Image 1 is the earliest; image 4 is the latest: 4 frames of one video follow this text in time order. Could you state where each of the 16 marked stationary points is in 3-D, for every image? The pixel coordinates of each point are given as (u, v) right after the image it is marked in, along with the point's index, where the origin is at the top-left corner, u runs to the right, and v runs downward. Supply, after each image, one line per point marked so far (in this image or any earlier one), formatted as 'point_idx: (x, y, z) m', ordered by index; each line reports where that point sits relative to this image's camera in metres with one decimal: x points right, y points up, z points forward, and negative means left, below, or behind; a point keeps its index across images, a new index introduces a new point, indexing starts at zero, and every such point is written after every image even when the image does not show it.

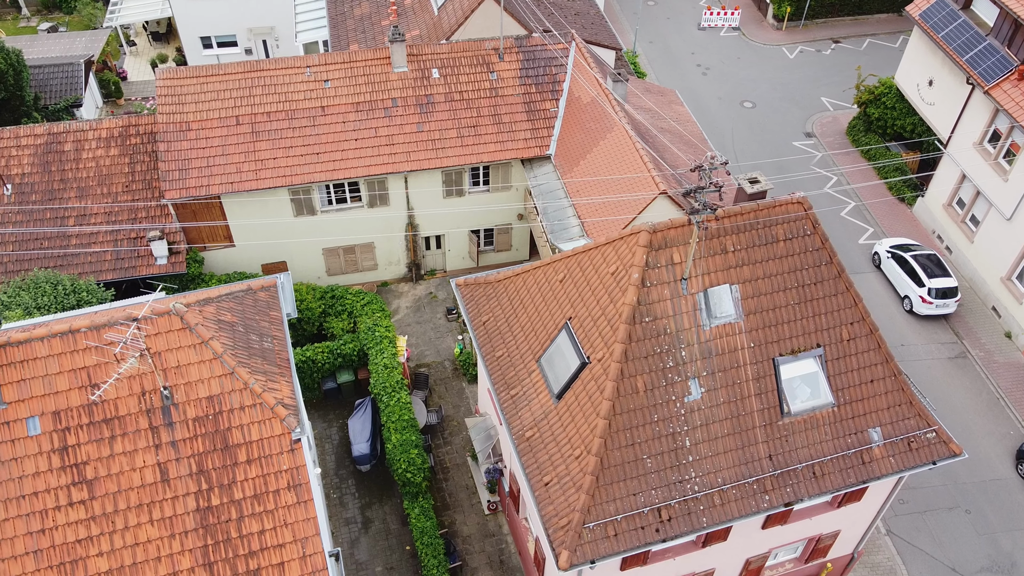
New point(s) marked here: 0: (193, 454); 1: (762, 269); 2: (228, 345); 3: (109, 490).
0: (-5.1, -2.6, +13.1) m
1: (+4.5, +0.3, +14.9) m
2: (-4.7, -0.9, +13.5) m
3: (-6.2, -3.1, +12.8) m
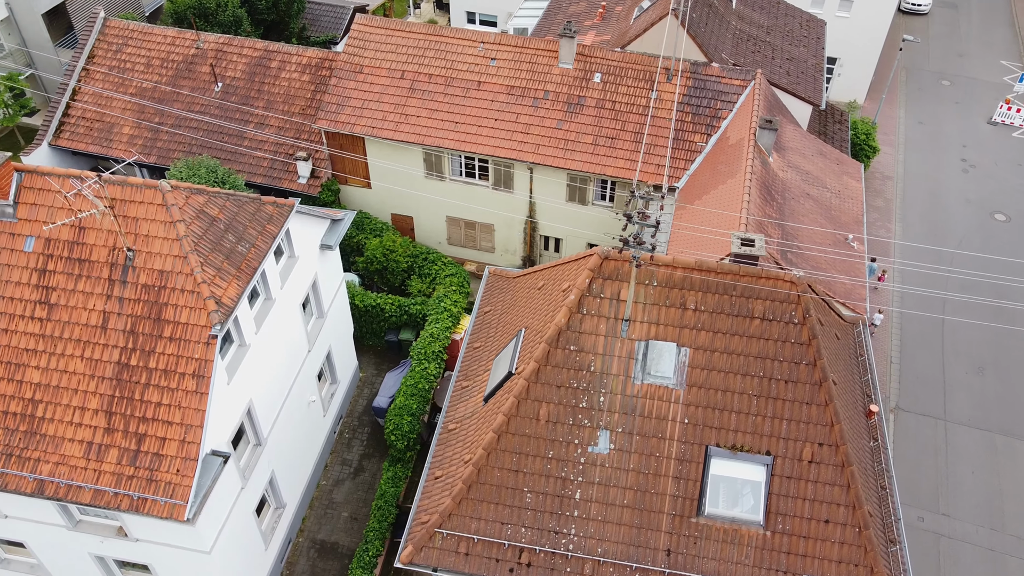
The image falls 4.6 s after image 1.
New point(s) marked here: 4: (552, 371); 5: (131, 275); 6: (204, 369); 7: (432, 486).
0: (-6.7, -0.5, +14.6) m
1: (+3.3, -0.8, +12.9) m
2: (-5.7, +1.0, +14.8) m
3: (-8.0, -0.5, +14.7) m
4: (+0.6, -1.3, +13.3) m
5: (-6.7, +0.2, +14.6) m
6: (-5.3, -1.4, +14.3) m
7: (-1.4, -3.4, +14.3) m
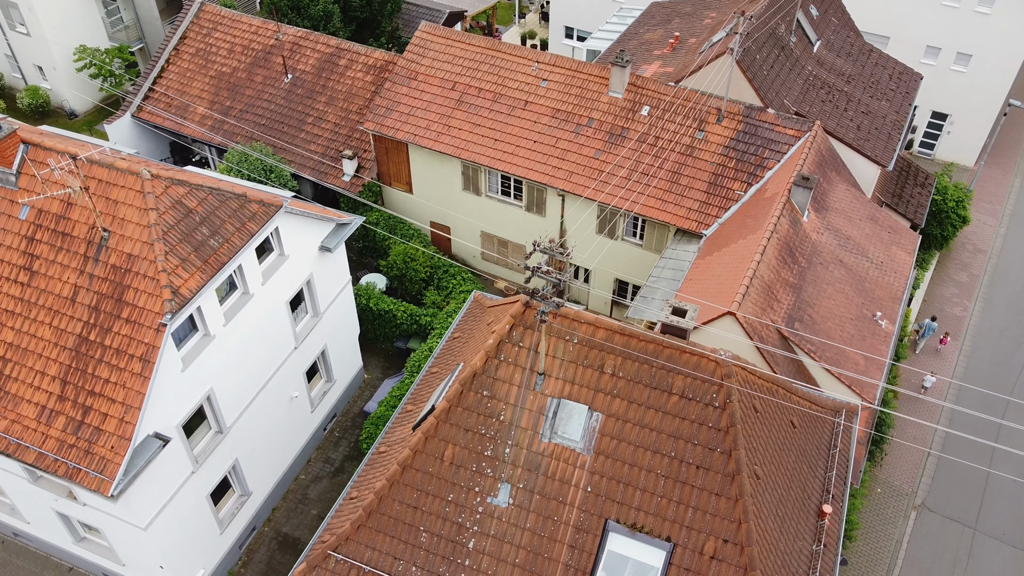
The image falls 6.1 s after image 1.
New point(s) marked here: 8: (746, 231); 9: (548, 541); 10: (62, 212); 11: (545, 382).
0: (-7.6, -0.1, +15.2) m
1: (+1.8, -1.8, +12.0) m
2: (-6.4, +1.2, +15.3) m
3: (-8.9, +0.1, +15.5) m
4: (-0.8, -1.9, +12.8) m
5: (-7.6, +0.6, +15.3) m
6: (-6.5, -1.2, +14.7) m
7: (-2.9, -3.7, +14.2) m
8: (+5.6, +1.4, +19.7) m
9: (+0.6, -3.8, +12.5) m
10: (-8.5, +1.4, +15.6) m
11: (+0.5, -1.4, +12.4) m
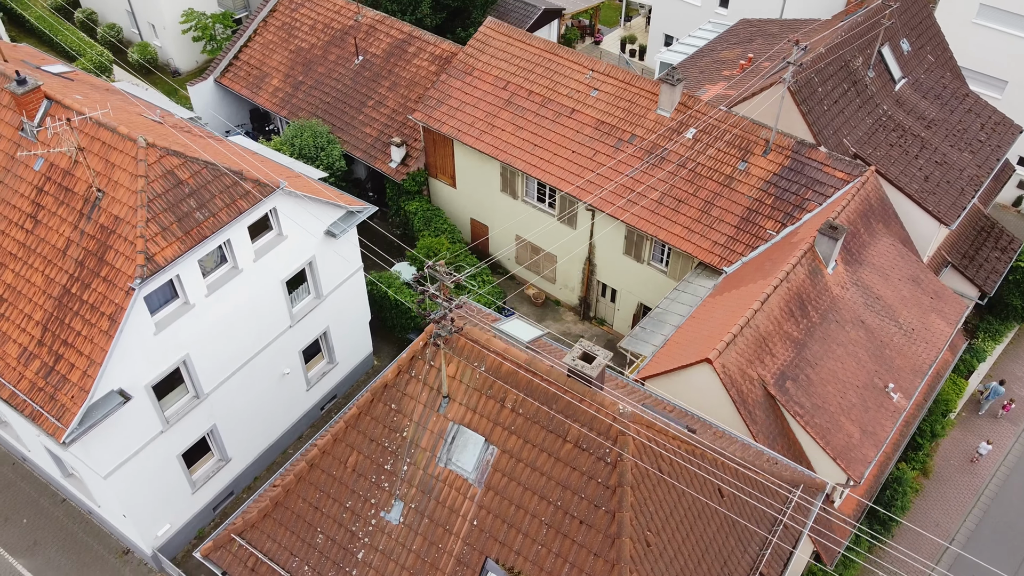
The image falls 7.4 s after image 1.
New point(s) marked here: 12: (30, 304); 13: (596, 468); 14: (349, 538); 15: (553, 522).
0: (-8.3, +0.8, +16.0) m
1: (+0.3, -2.3, +11.4) m
2: (-6.9, +1.9, +15.8) m
3: (-9.5, +1.1, +16.5) m
4: (-2.2, -2.1, +12.6) m
5: (-8.1, +1.4, +16.0) m
6: (-7.4, -0.5, +15.4) m
7: (-4.3, -3.5, +14.3) m
8: (+5.5, +0.3, +18.4) m
9: (-1.2, -4.1, +12.1) m
10: (-8.8, +2.4, +16.4) m
11: (-0.9, -1.7, +12.0) m
12: (-9.5, -0.3, +16.3) m
13: (+1.2, -2.4, +11.0) m
14: (-2.5, -3.9, +12.7) m
15: (+0.6, -3.2, +11.3) m
